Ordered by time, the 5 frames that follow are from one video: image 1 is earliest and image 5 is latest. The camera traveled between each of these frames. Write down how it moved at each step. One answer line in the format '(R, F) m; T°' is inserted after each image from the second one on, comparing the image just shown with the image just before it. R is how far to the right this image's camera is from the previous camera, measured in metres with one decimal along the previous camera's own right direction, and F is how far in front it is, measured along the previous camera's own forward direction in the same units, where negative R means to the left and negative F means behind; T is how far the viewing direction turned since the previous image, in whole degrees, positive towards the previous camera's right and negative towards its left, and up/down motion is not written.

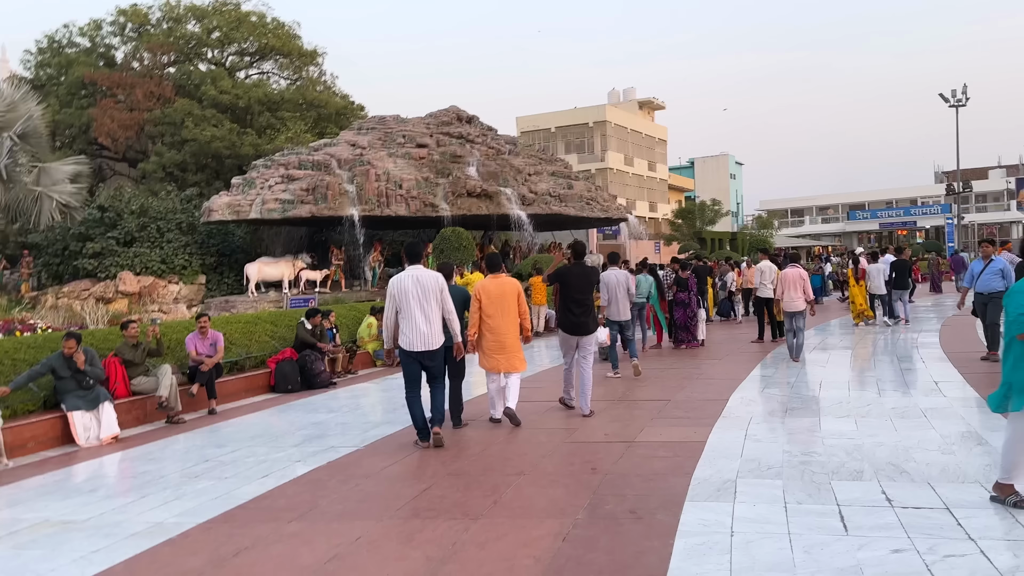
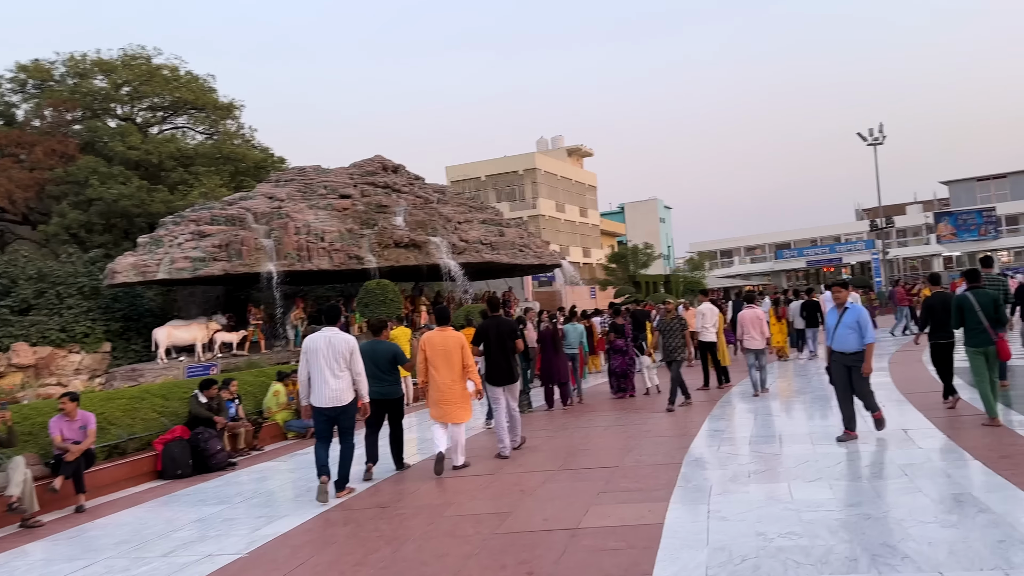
(+0.2, +1.0) m; +5°
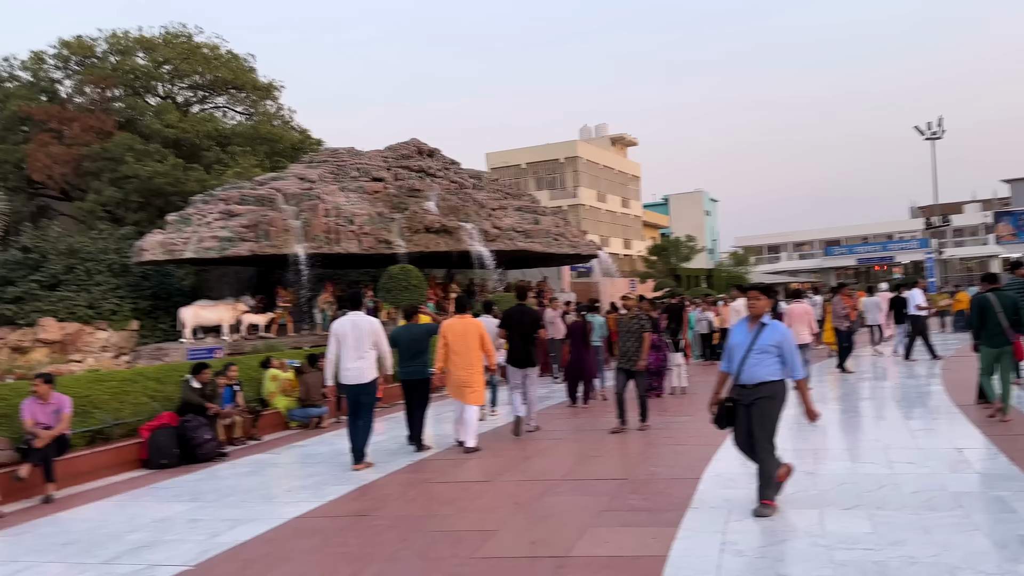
(+0.3, +0.7) m; -3°
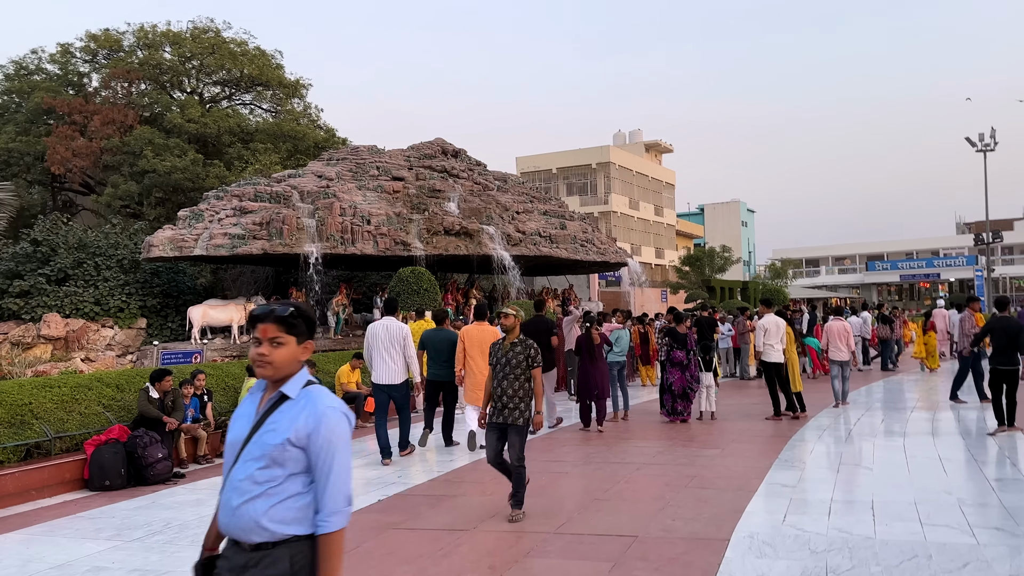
(+0.3, +1.2) m; -3°
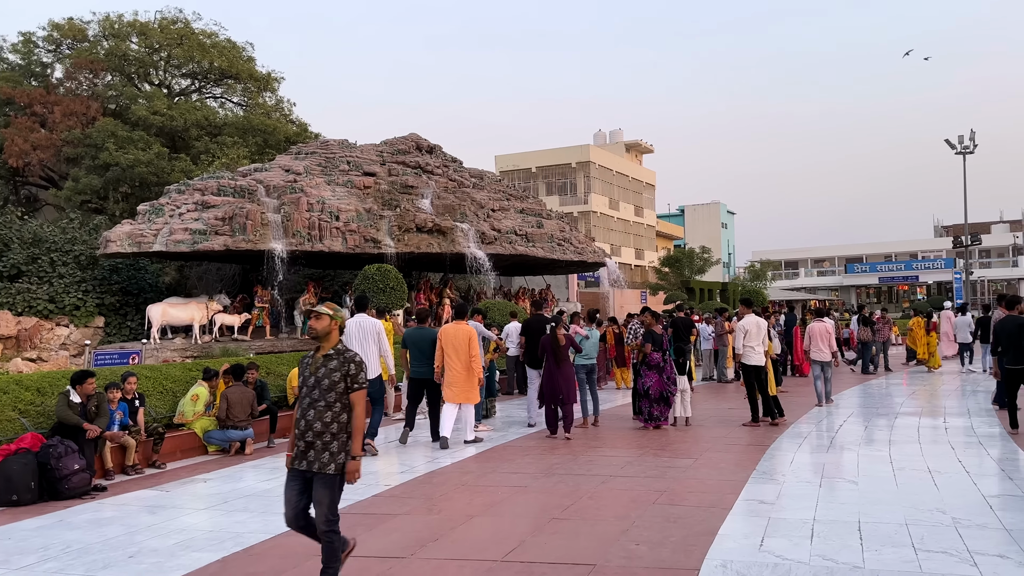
(+0.2, +0.6) m; +1°
